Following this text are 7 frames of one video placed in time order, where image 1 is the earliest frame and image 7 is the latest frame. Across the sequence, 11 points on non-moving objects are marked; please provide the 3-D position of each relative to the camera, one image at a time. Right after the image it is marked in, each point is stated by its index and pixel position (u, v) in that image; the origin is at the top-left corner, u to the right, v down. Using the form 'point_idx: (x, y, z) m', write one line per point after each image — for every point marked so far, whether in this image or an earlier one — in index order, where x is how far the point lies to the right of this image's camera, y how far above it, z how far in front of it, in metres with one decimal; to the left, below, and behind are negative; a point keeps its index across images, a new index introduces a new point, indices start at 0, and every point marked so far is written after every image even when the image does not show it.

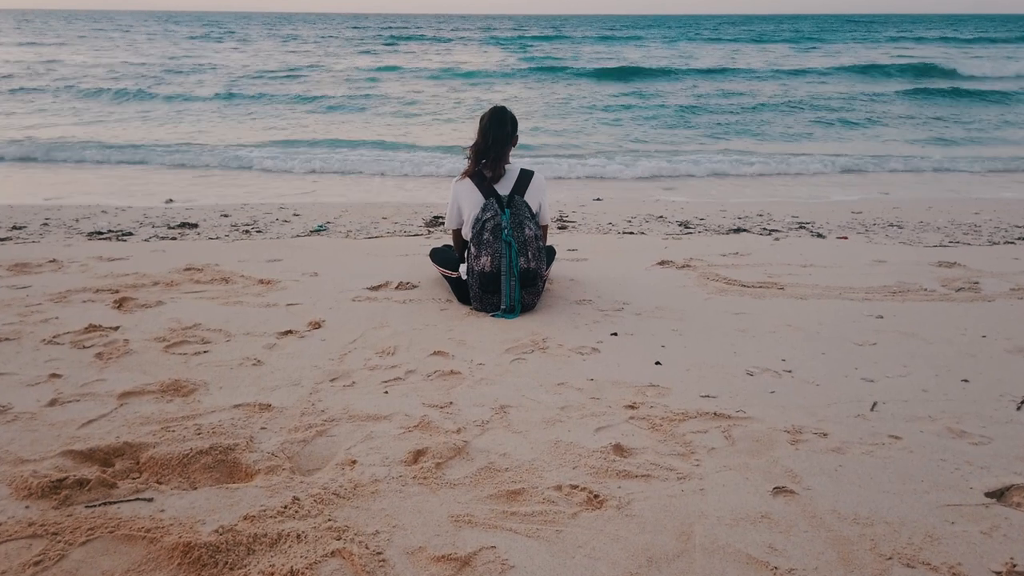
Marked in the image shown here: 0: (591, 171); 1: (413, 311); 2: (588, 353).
0: (+1.1, +1.6, +10.9) m
1: (-0.5, -0.1, +4.4) m
2: (+0.4, -0.3, +3.7) m
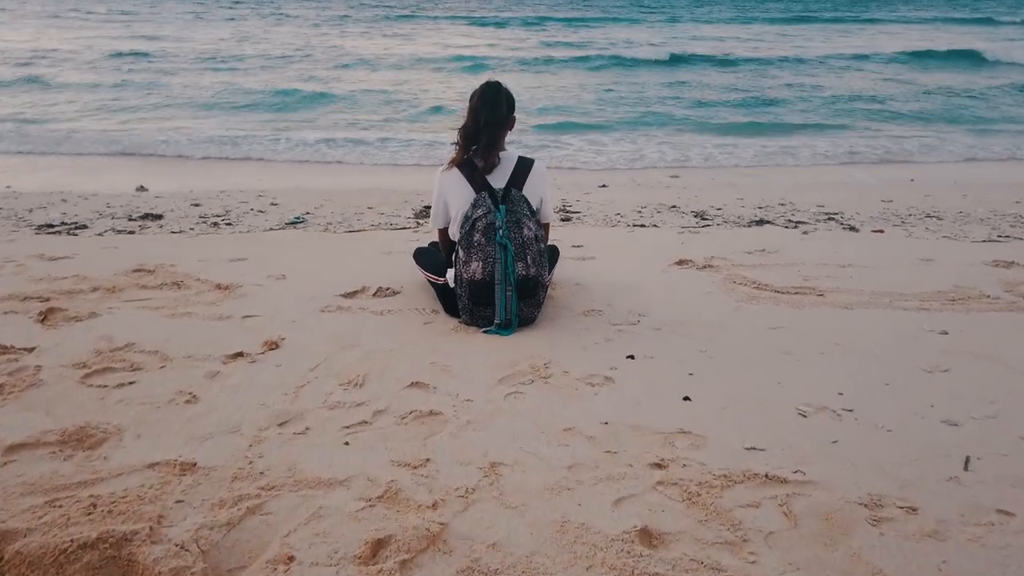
0: (+1.1, +1.7, +10.2) m
1: (-0.6, -0.2, +3.8) m
2: (+0.3, -0.4, +3.1) m
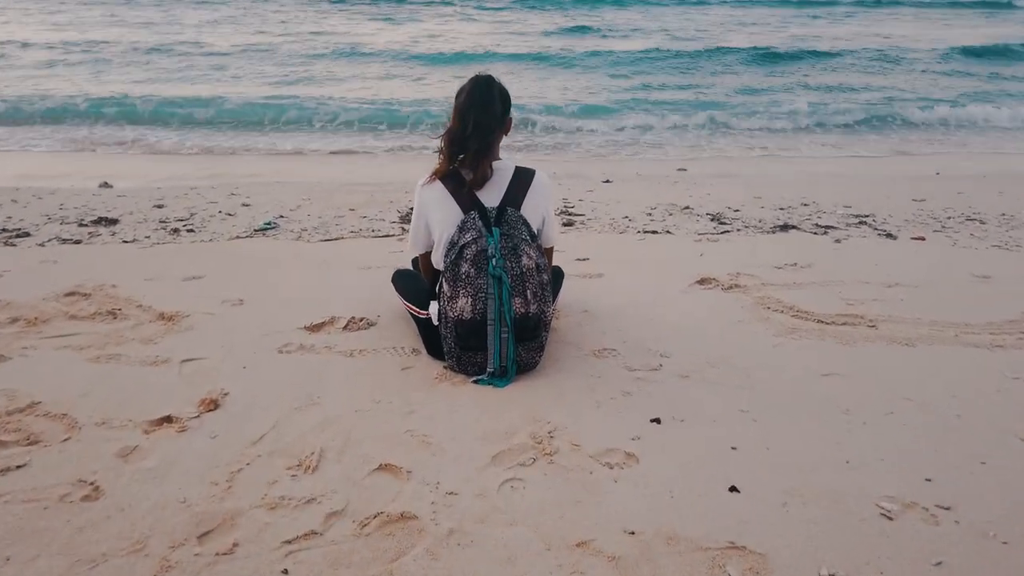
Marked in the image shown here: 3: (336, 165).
0: (+1.0, +1.6, +9.5) m
1: (-0.6, -0.3, +3.1) m
2: (+0.3, -0.5, +2.4) m
3: (-1.9, +1.3, +8.7) m
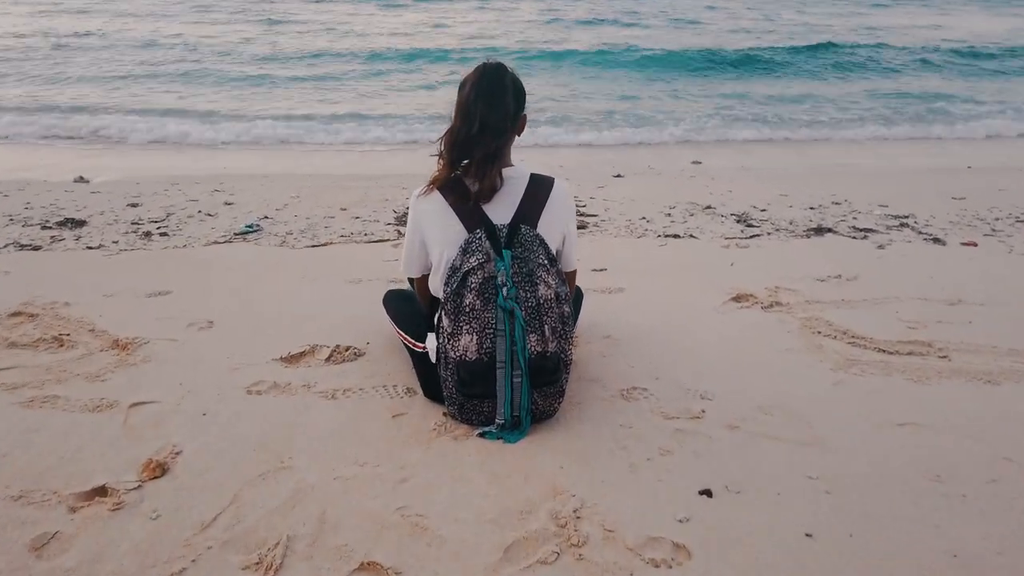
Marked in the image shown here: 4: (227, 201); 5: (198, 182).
0: (+1.1, +1.6, +9.0) m
1: (-0.5, -0.4, +2.6) m
2: (+0.4, -0.6, +1.9) m
3: (-1.8, +1.3, +8.2) m
4: (-2.2, +0.7, +6.1) m
5: (-2.7, +0.9, +7.0) m
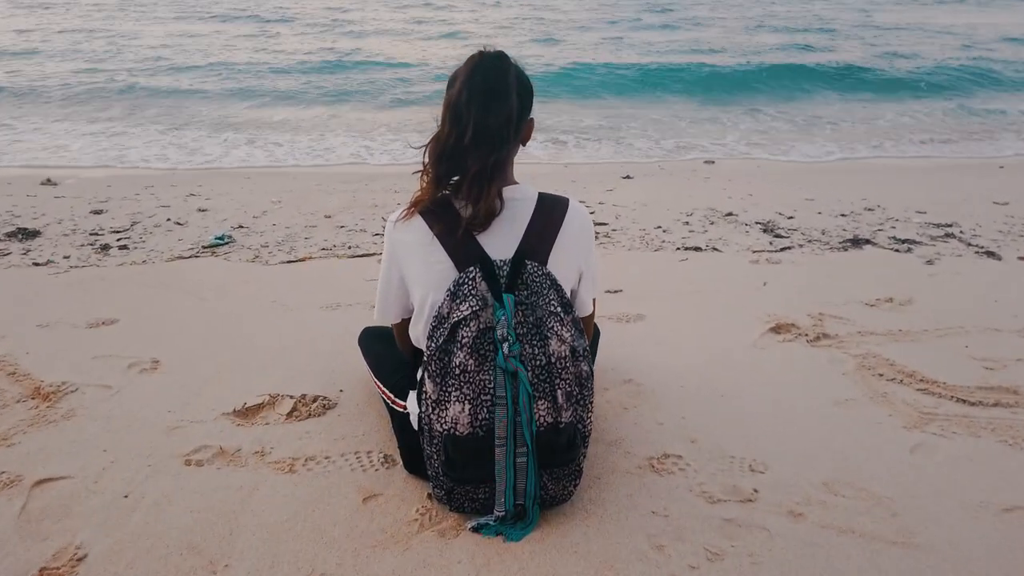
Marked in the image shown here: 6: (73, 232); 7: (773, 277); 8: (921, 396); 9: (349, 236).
0: (+1.1, +1.6, +8.4) m
1: (-0.5, -0.5, +2.0) m
2: (+0.4, -0.8, +1.4) m
3: (-1.8, +1.2, +7.6) m
4: (-2.2, +0.6, +5.6) m
5: (-2.7, +0.8, +6.4) m
6: (-2.7, +0.3, +4.9) m
7: (+1.3, 0.0, +4.0) m
8: (+1.3, -0.4, +2.7) m
9: (-1.0, +0.3, +4.8) m
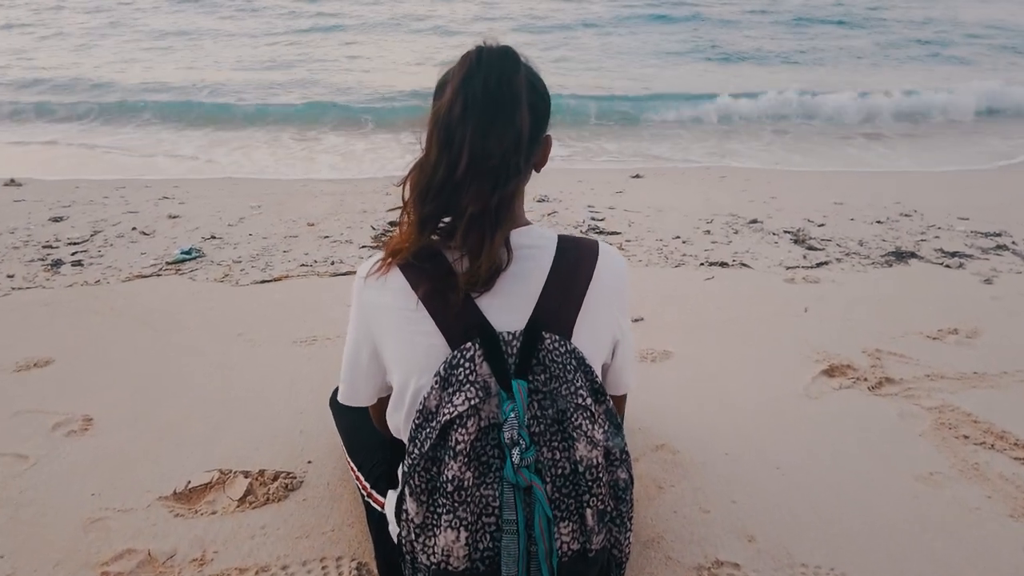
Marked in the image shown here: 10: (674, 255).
0: (+1.1, +1.5, +7.9) m
1: (-0.5, -0.7, +1.6) m
2: (+0.4, -0.9, +0.9) m
3: (-1.8, +1.2, +7.1) m
4: (-2.1, +0.5, +5.1) m
5: (-2.7, +0.7, +5.9) m
6: (-2.6, +0.2, +4.4) m
7: (+1.3, -0.1, +3.5) m
8: (+1.4, -0.5, +2.2) m
9: (-1.0, +0.2, +4.3) m
10: (+0.8, +0.2, +4.2) m
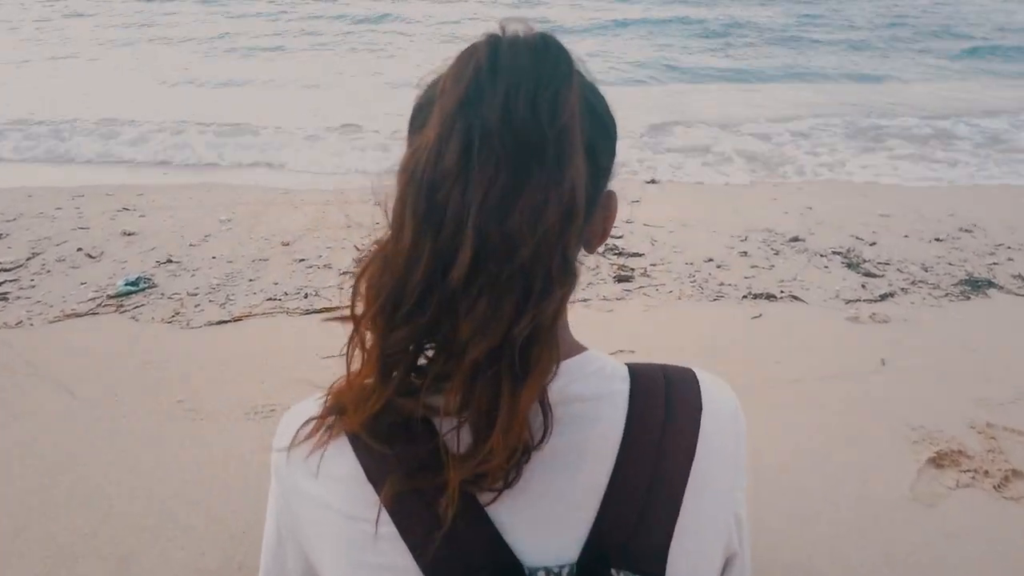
0: (+1.1, +1.4, +7.2) m
1: (-0.5, -0.9, +0.9) m
2: (+0.4, -1.1, +0.2) m
3: (-1.8, +1.0, +6.4) m
4: (-2.1, +0.3, +4.4) m
5: (-2.7, +0.6, +5.3) m
6: (-2.6, +0.1, +3.7) m
7: (+1.3, -0.2, +2.8) m
8: (+1.4, -0.7, +1.5) m
9: (-0.9, +0.1, +3.7) m
10: (+0.9, 0.0, +3.6) m
